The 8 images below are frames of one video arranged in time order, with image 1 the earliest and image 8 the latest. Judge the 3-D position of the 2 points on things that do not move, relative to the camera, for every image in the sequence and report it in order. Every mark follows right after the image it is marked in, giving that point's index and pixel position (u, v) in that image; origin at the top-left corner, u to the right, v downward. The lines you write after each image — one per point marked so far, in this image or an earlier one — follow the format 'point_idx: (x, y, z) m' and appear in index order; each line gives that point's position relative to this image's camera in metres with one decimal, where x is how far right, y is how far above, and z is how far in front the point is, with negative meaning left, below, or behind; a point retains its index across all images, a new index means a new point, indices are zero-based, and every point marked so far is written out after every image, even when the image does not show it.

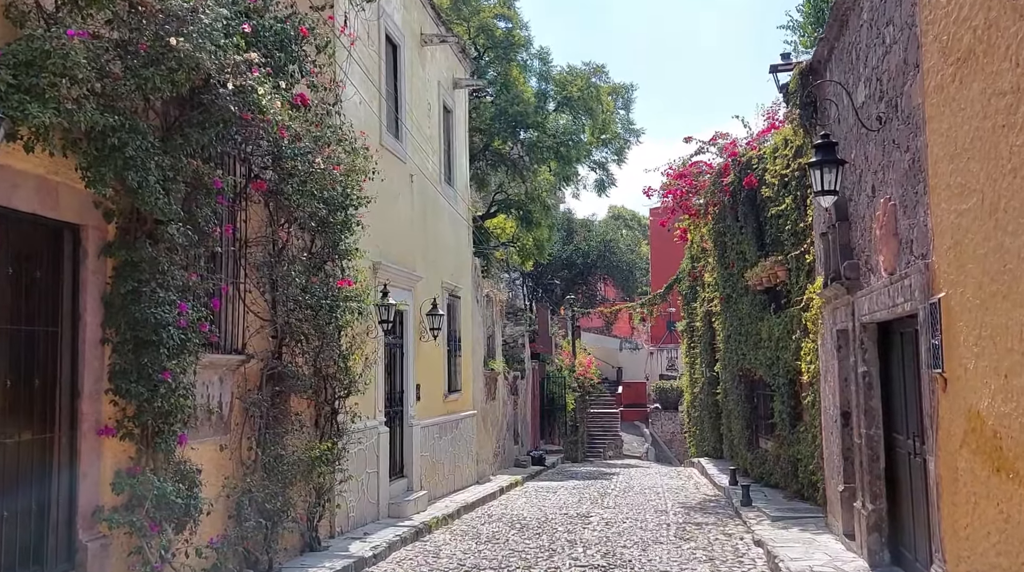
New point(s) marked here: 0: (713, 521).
0: (+2.6, -3.0, +13.9) m
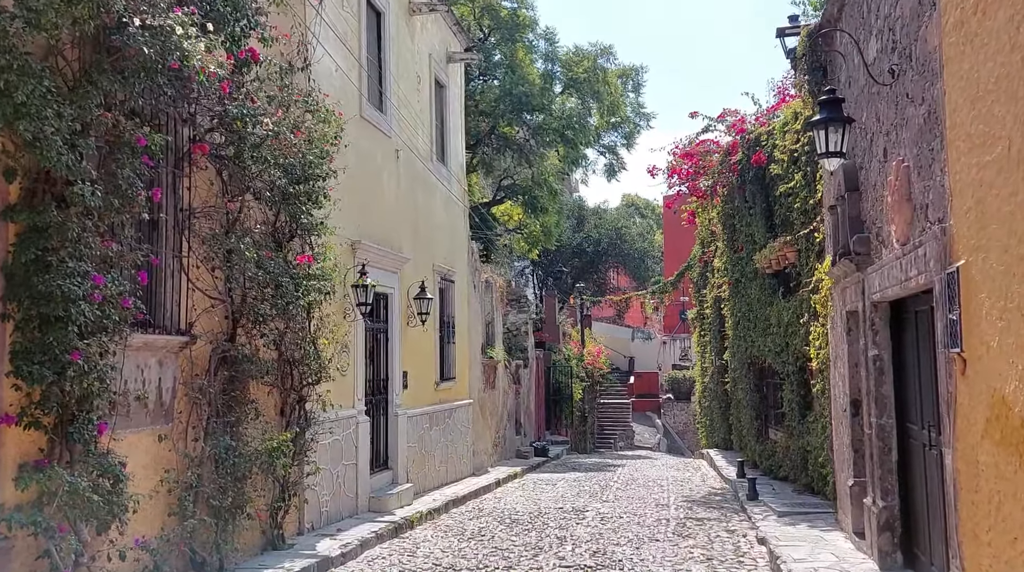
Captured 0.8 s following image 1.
0: (+2.5, -2.8, +13.1) m
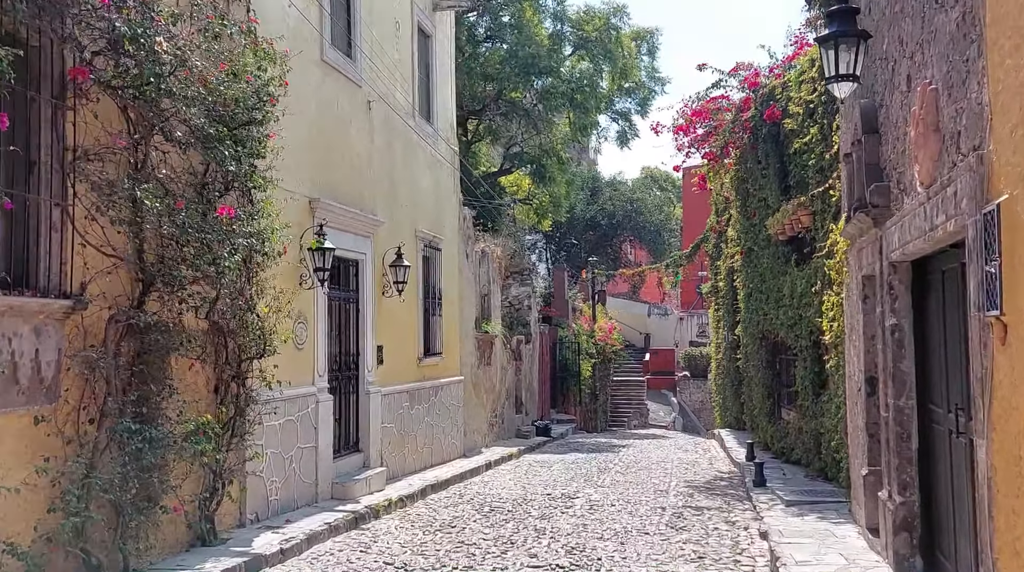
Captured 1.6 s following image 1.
0: (+2.3, -2.4, +11.9) m
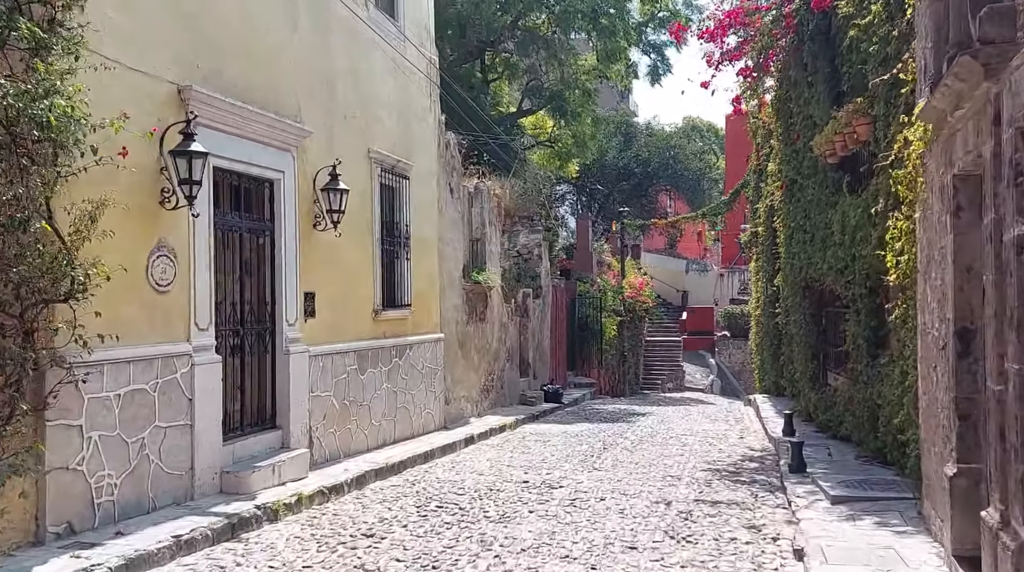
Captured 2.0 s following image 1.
0: (+1.9, -1.8, +9.0) m
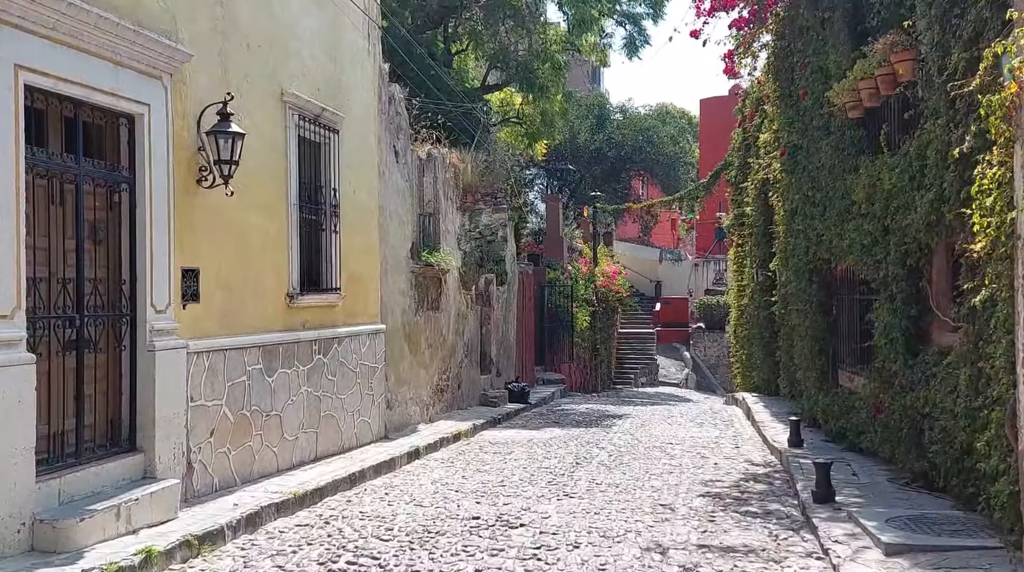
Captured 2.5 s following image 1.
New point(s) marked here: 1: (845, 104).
0: (+1.6, -1.6, +6.8) m
1: (+3.2, +1.7, +10.2) m
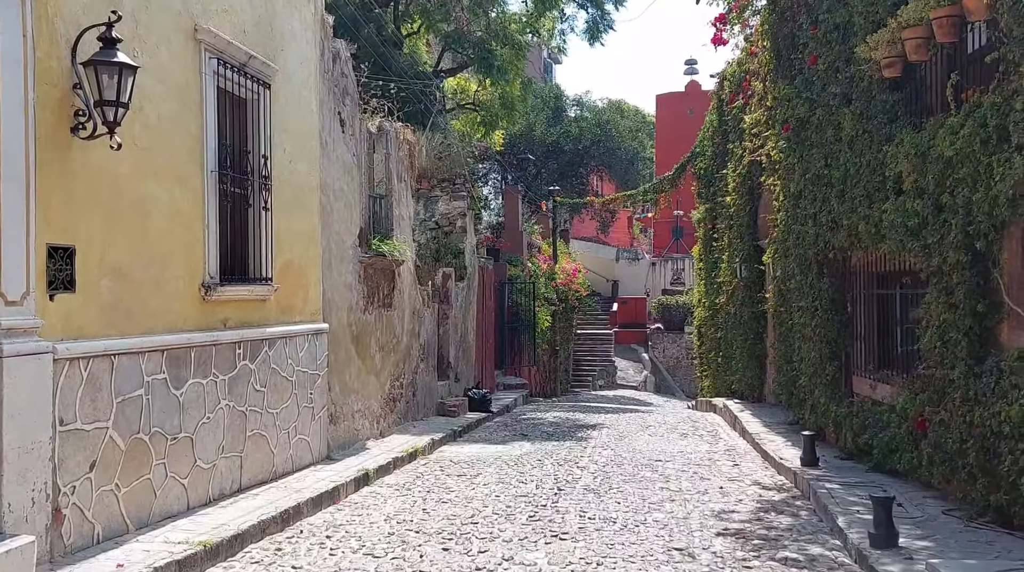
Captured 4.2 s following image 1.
0: (+1.5, -1.6, +5.1) m
1: (+3.0, +1.8, +8.5) m
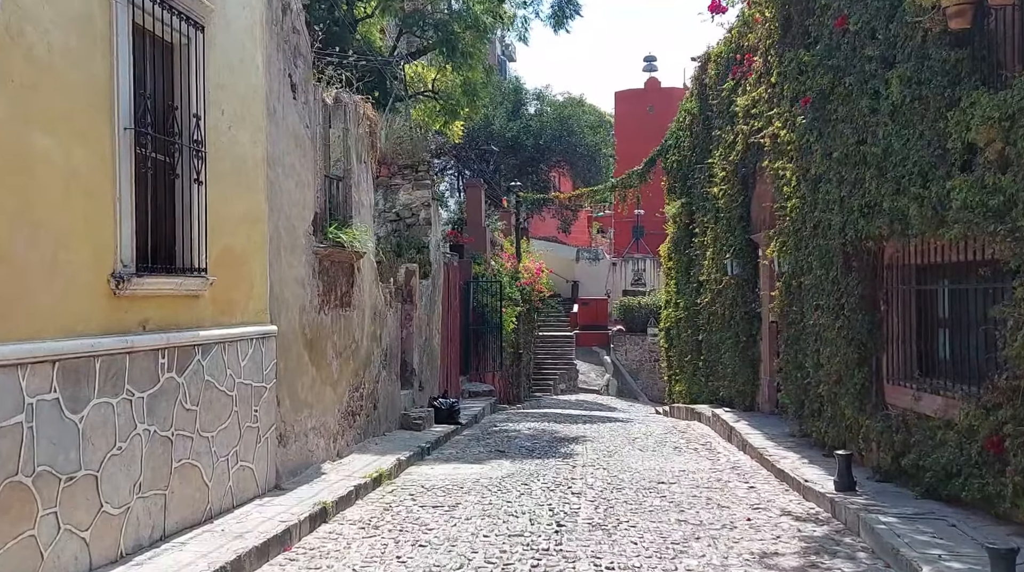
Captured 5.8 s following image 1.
0: (+1.6, -1.5, +3.5) m
1: (+2.9, +1.9, +7.1) m
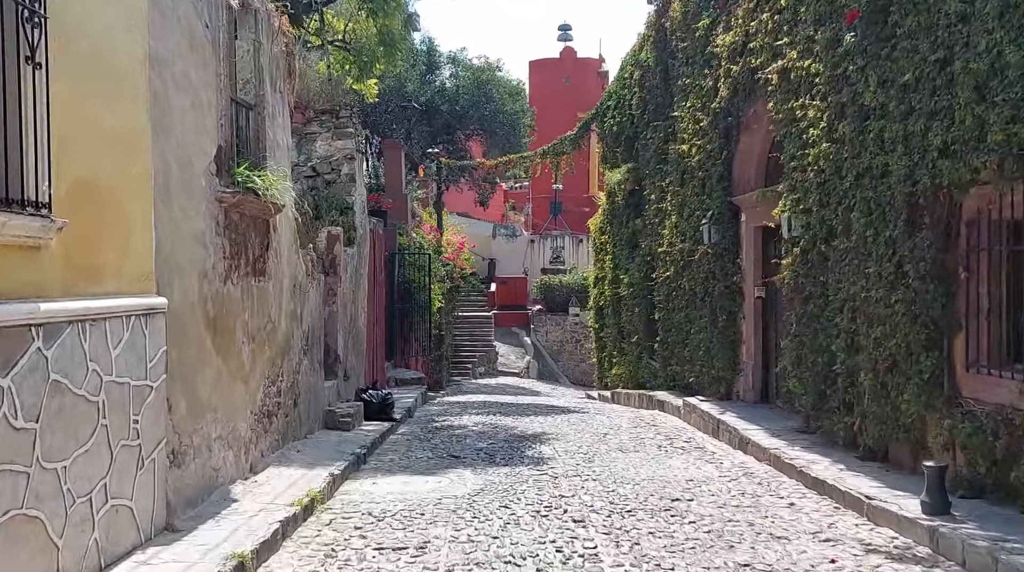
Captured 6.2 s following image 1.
0: (+2.0, -1.3, +1.4) m
1: (+3.0, +2.1, +5.0) m
